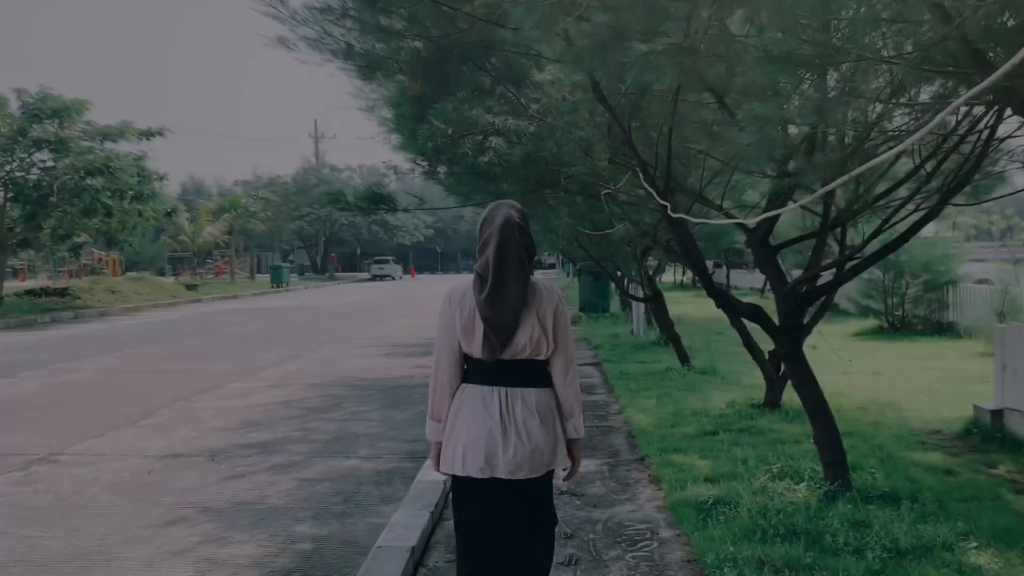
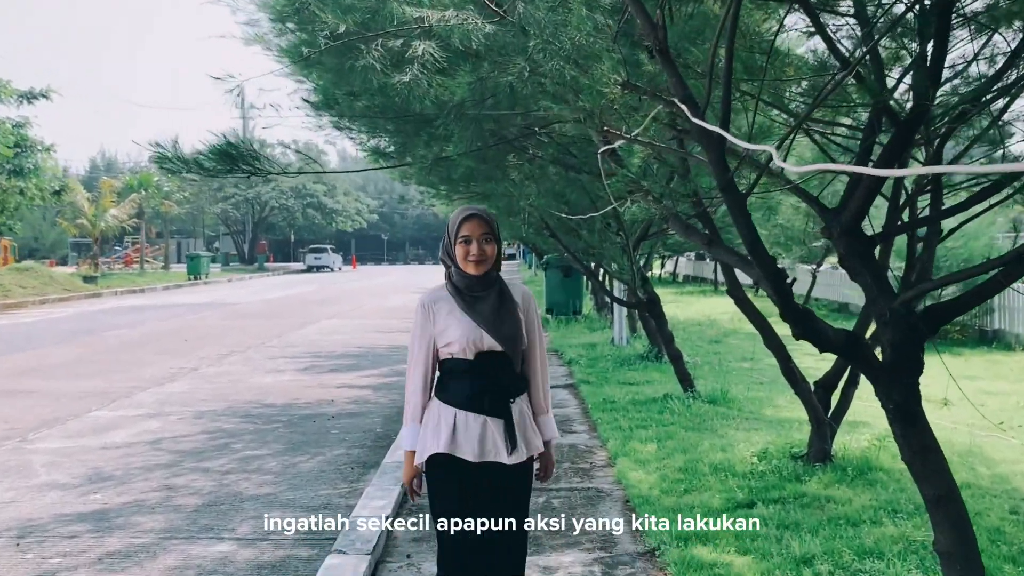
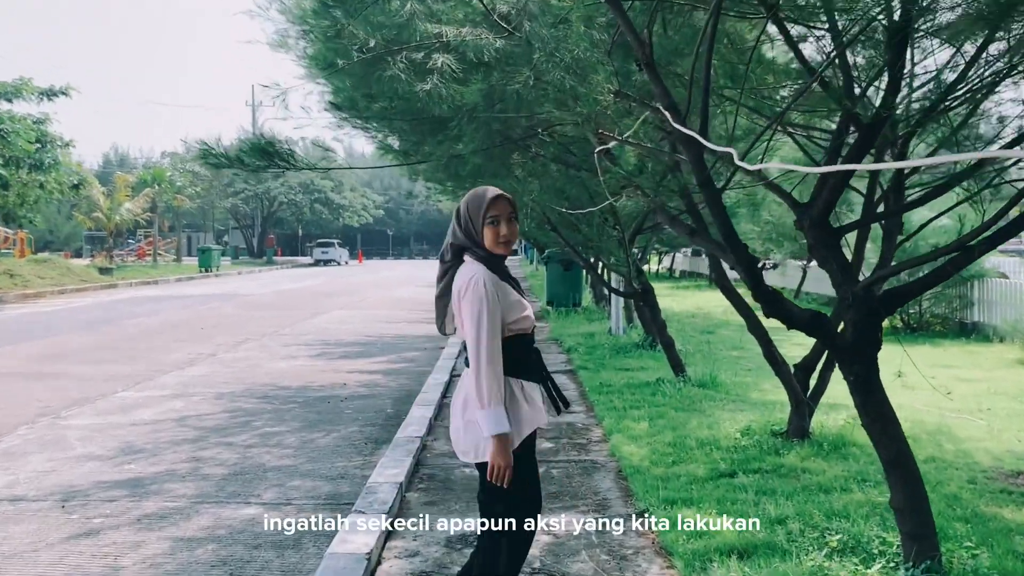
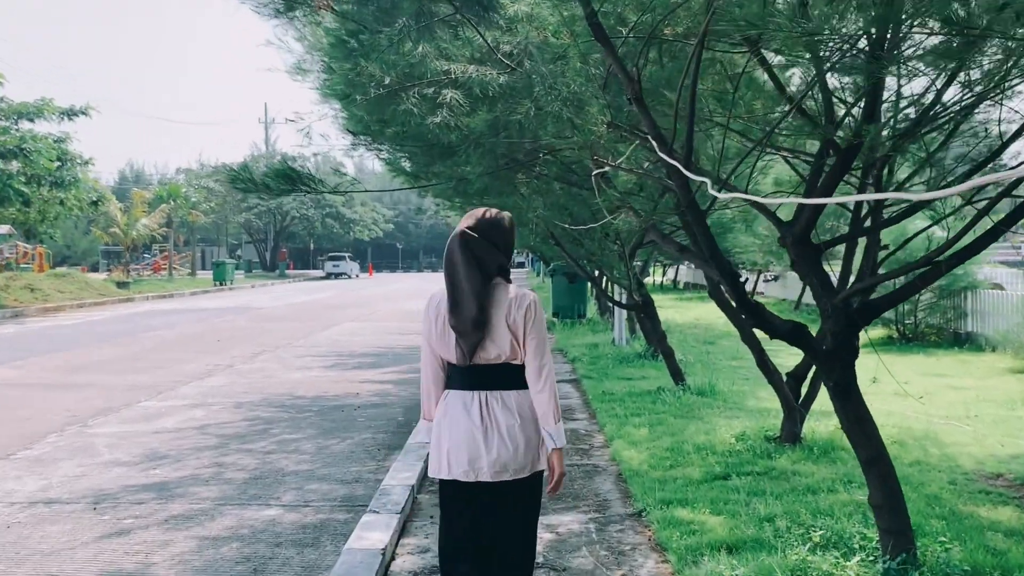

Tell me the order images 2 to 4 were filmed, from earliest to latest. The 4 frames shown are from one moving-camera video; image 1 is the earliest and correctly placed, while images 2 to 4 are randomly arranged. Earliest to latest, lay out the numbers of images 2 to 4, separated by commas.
4, 3, 2
